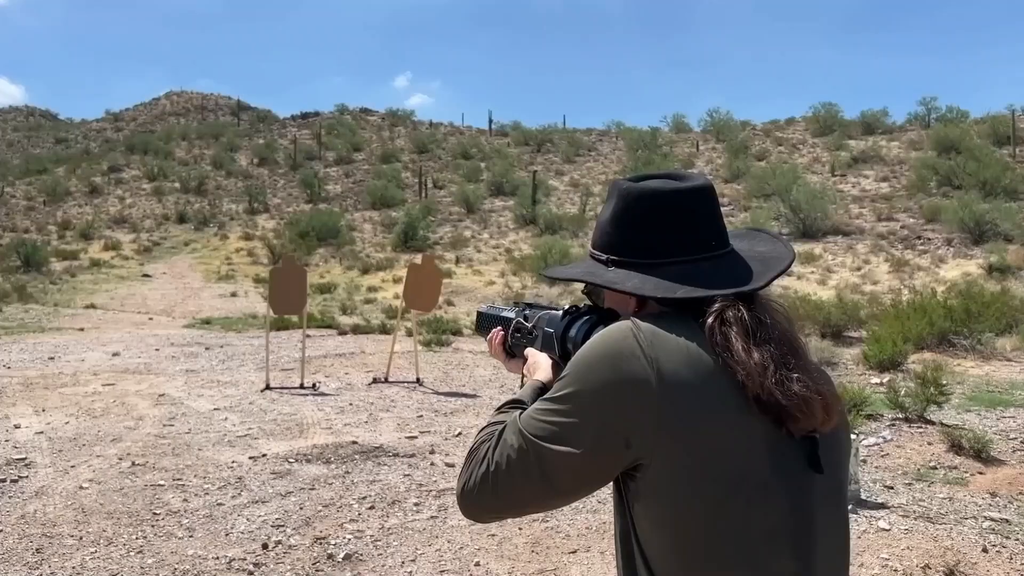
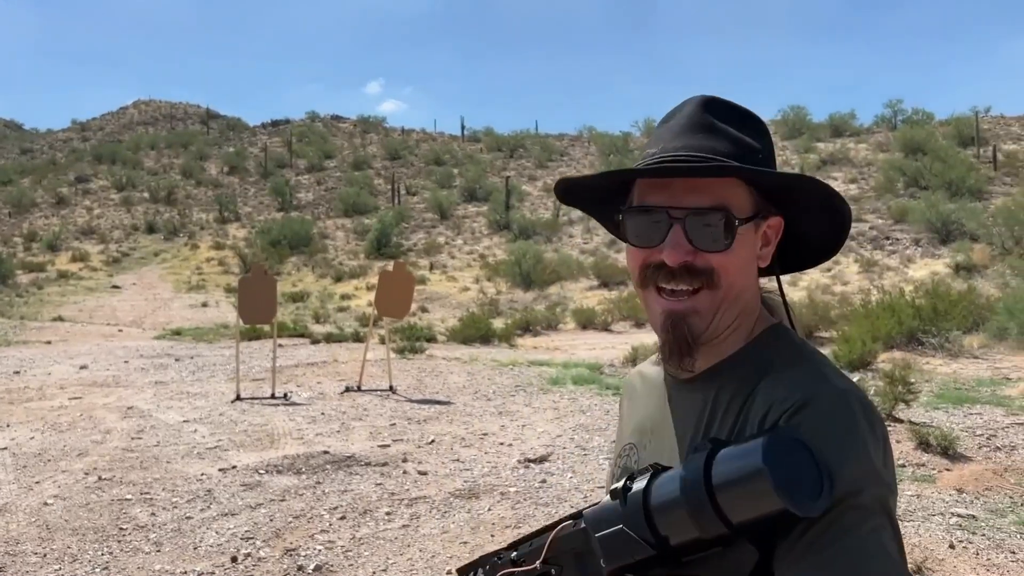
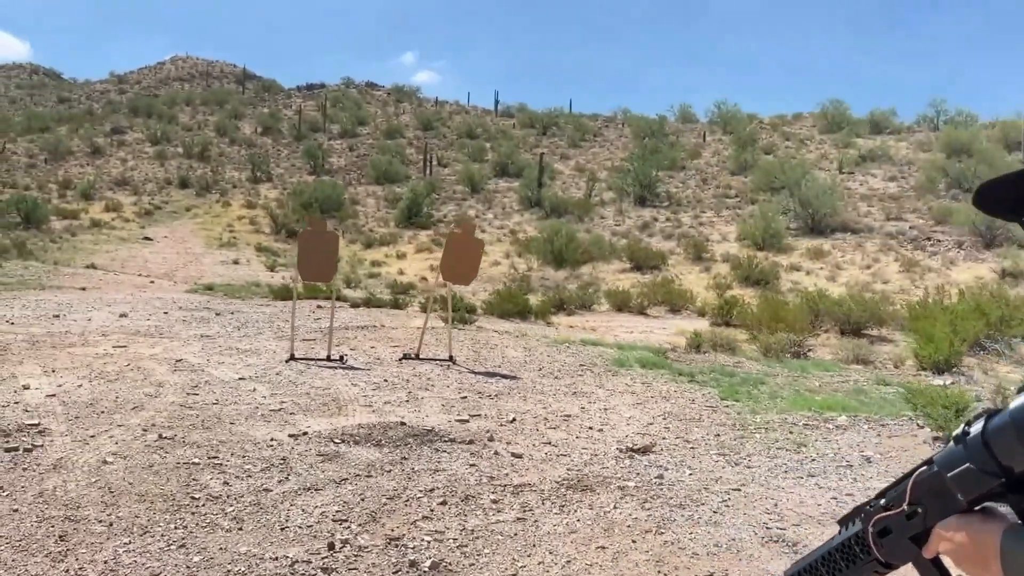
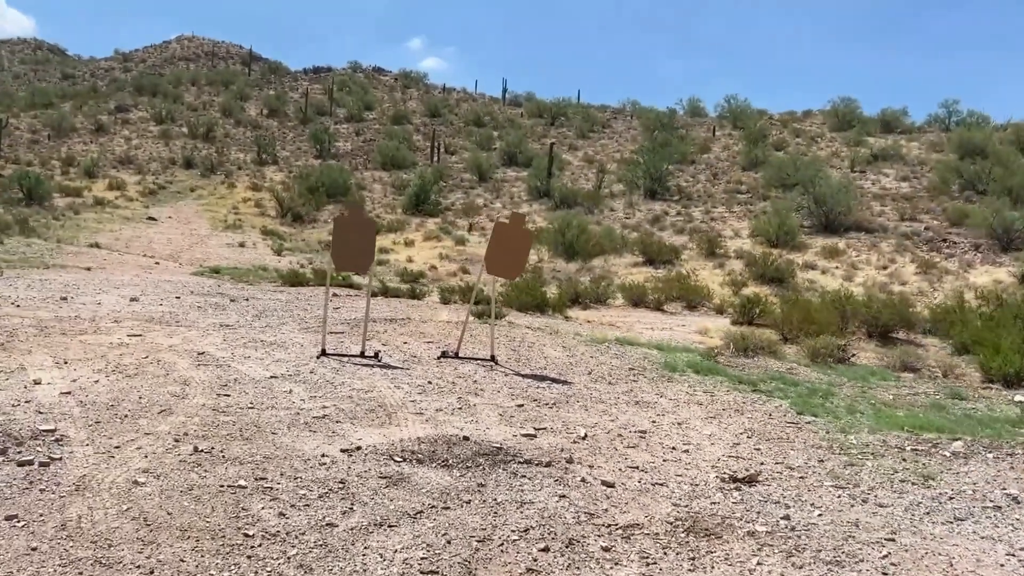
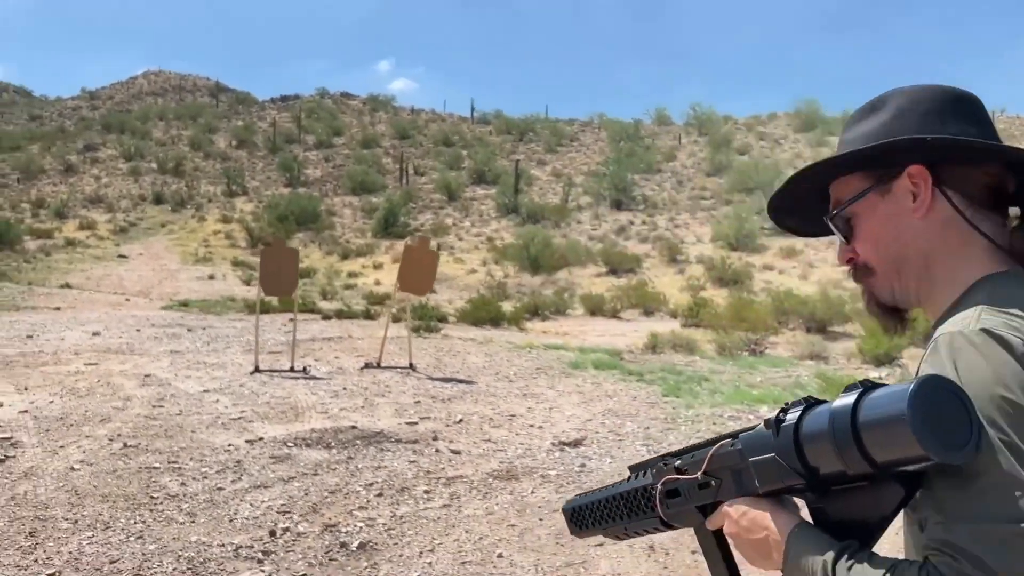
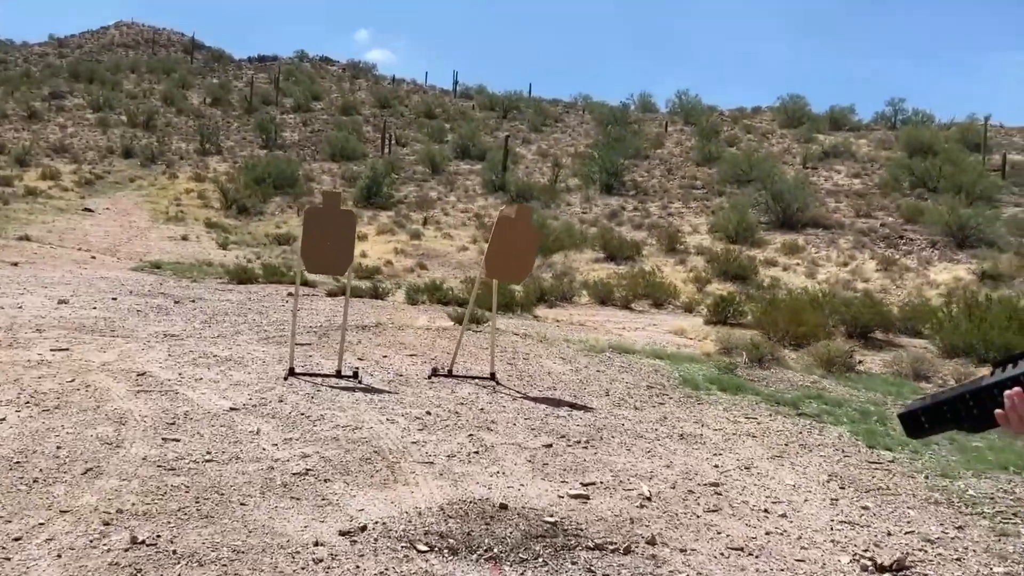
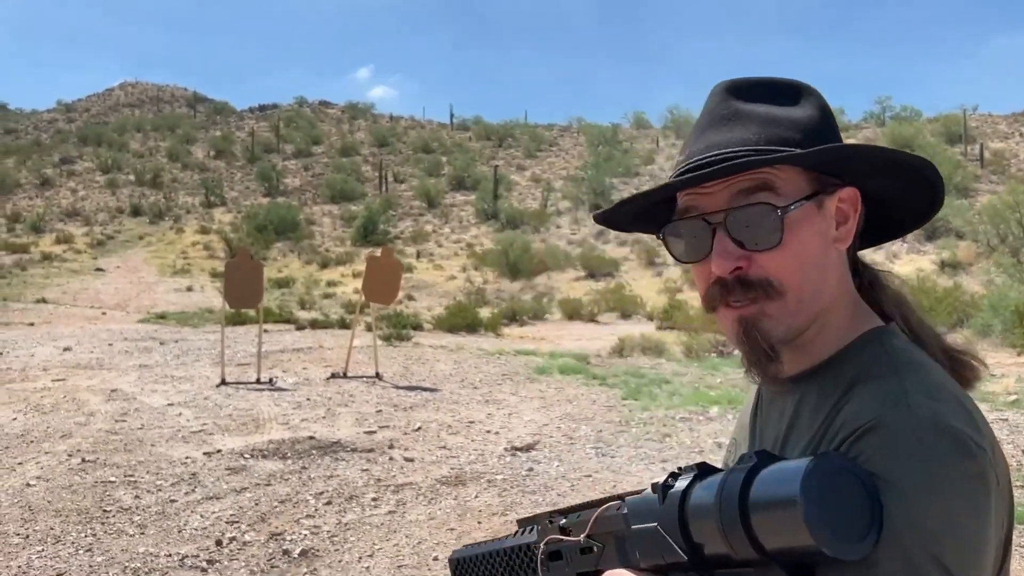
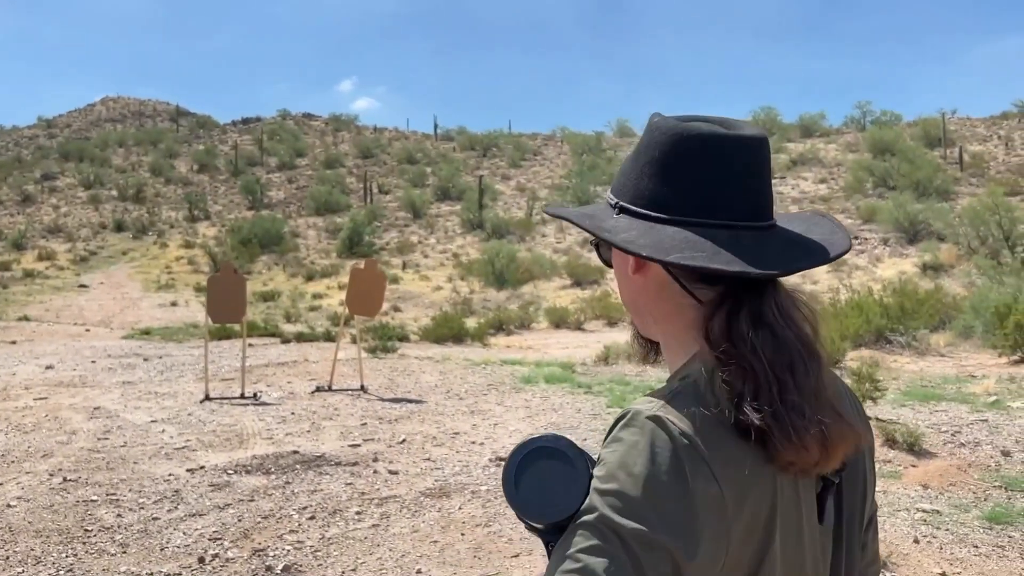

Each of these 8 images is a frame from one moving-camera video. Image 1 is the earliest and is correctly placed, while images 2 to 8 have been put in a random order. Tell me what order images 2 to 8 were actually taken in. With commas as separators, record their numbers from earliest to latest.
2, 8, 7, 5, 3, 4, 6
